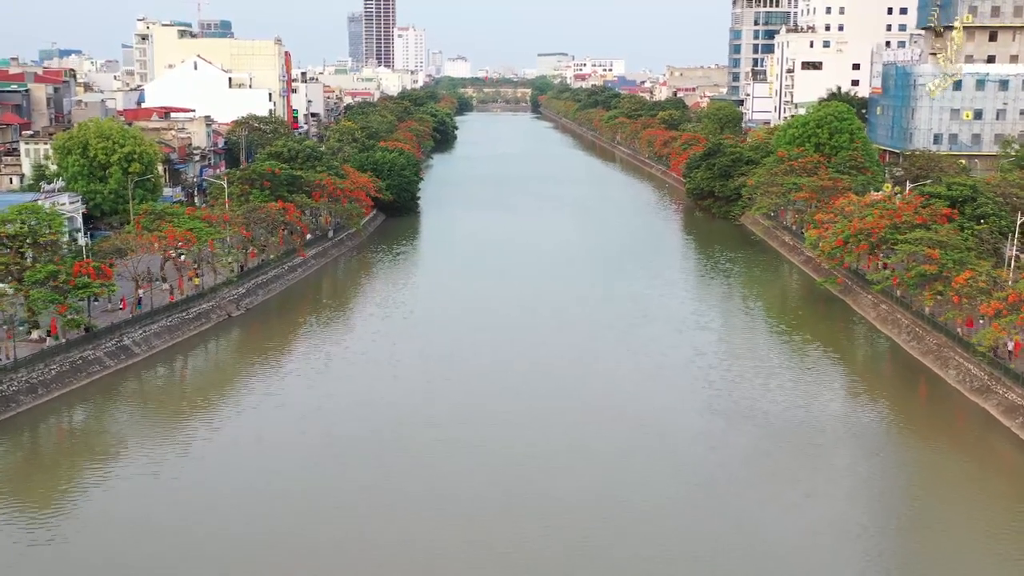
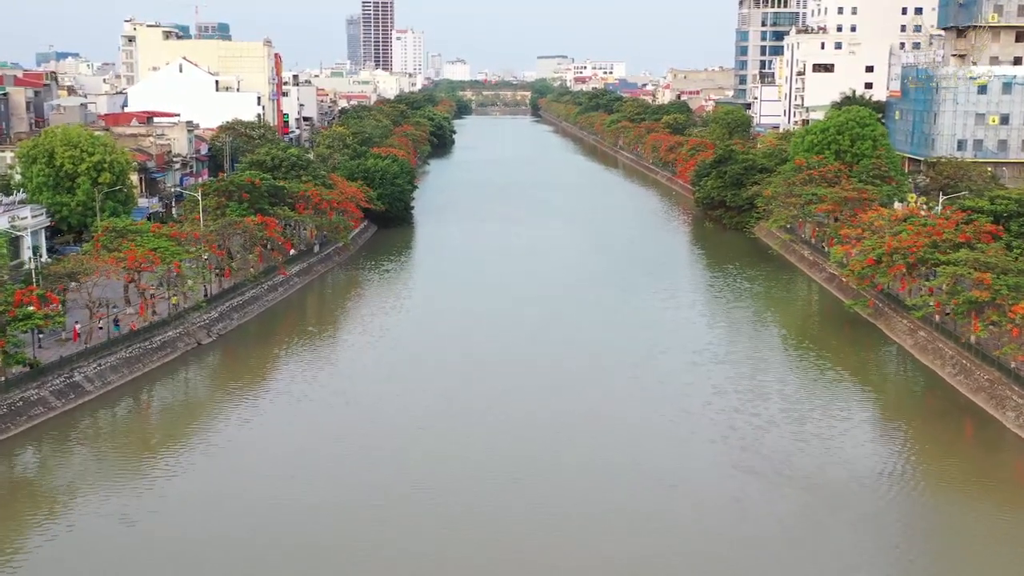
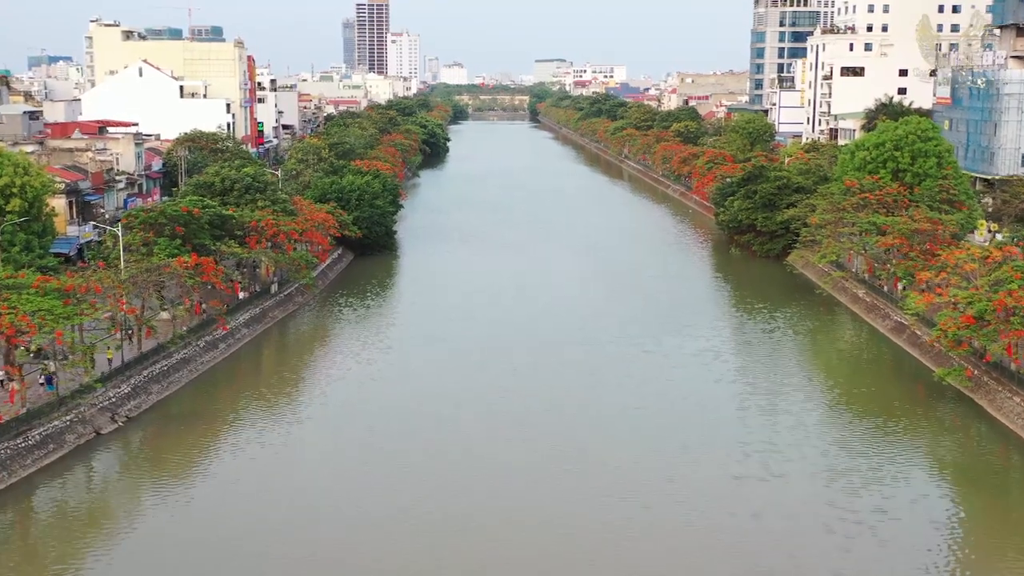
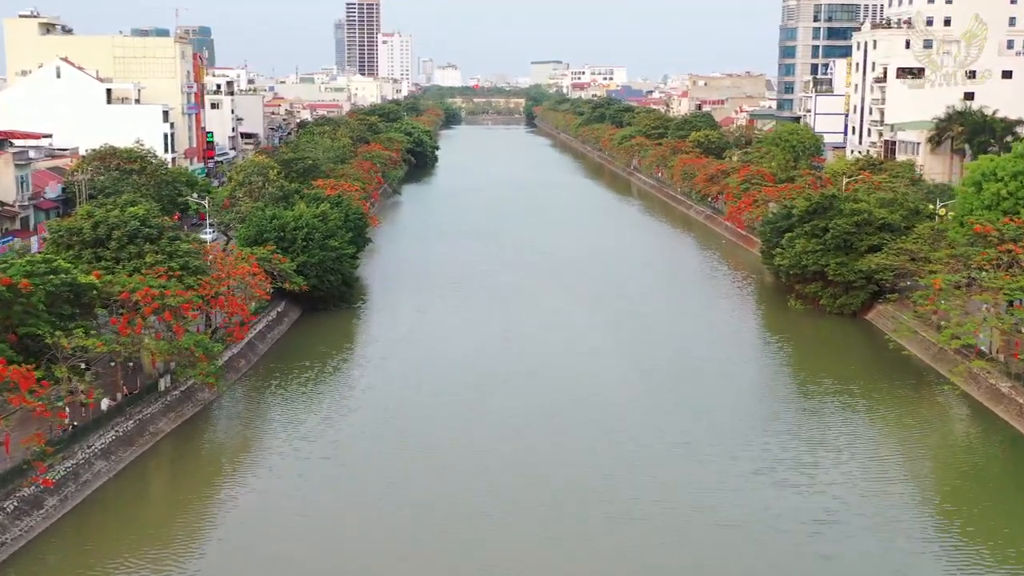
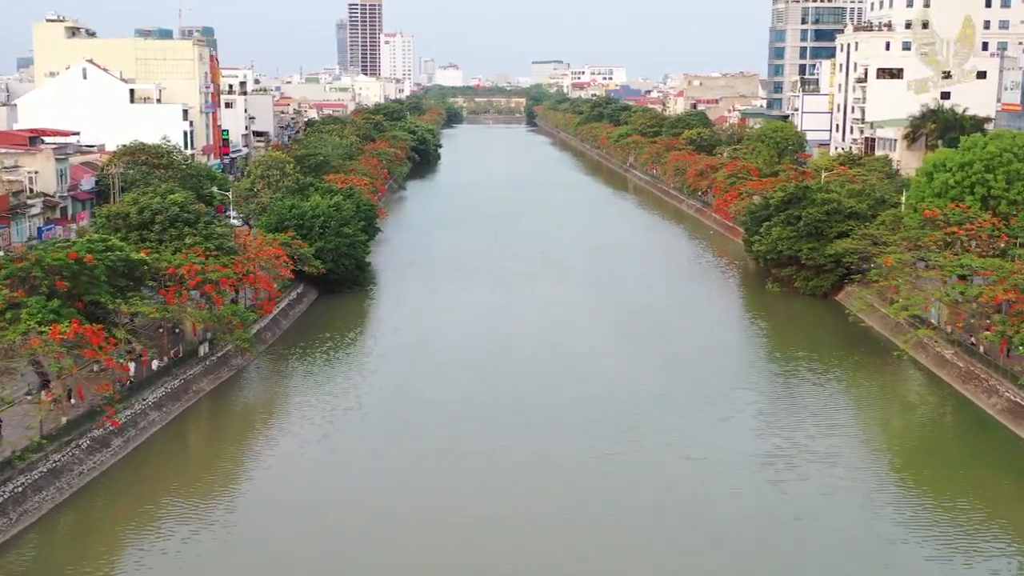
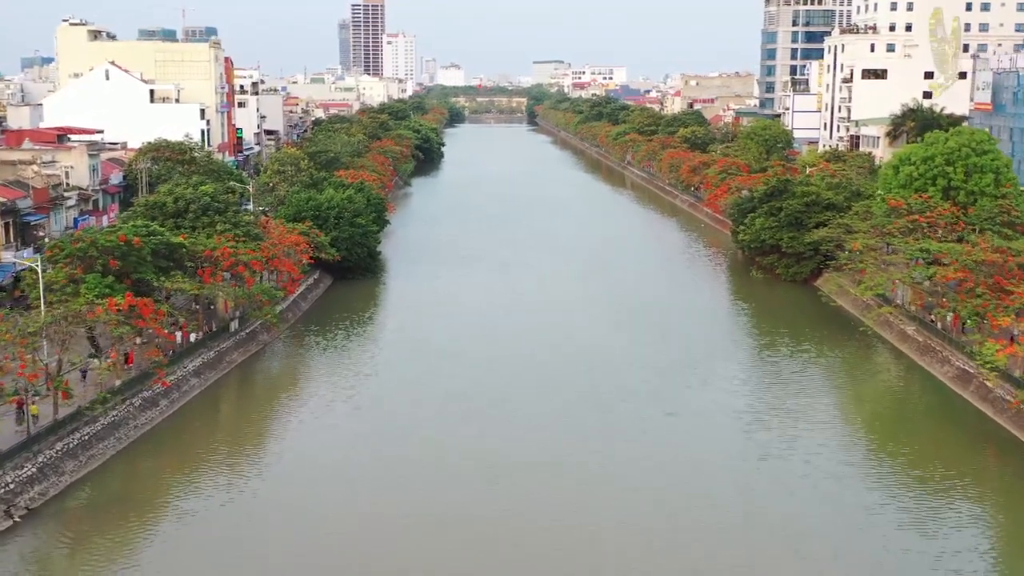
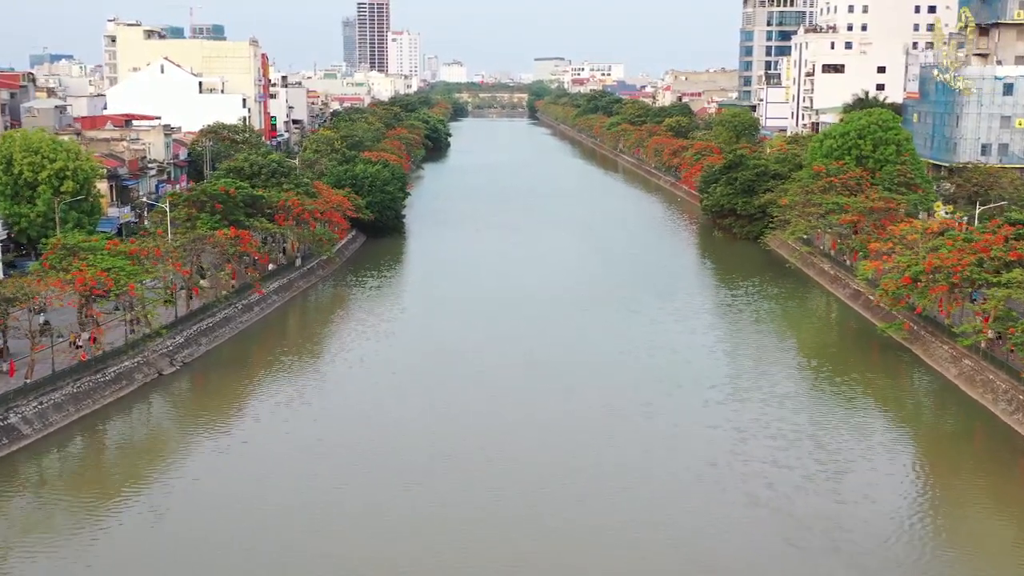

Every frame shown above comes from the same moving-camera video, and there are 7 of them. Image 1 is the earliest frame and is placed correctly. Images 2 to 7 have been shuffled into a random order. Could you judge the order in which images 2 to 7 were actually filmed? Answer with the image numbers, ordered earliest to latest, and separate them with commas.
2, 7, 3, 6, 5, 4
